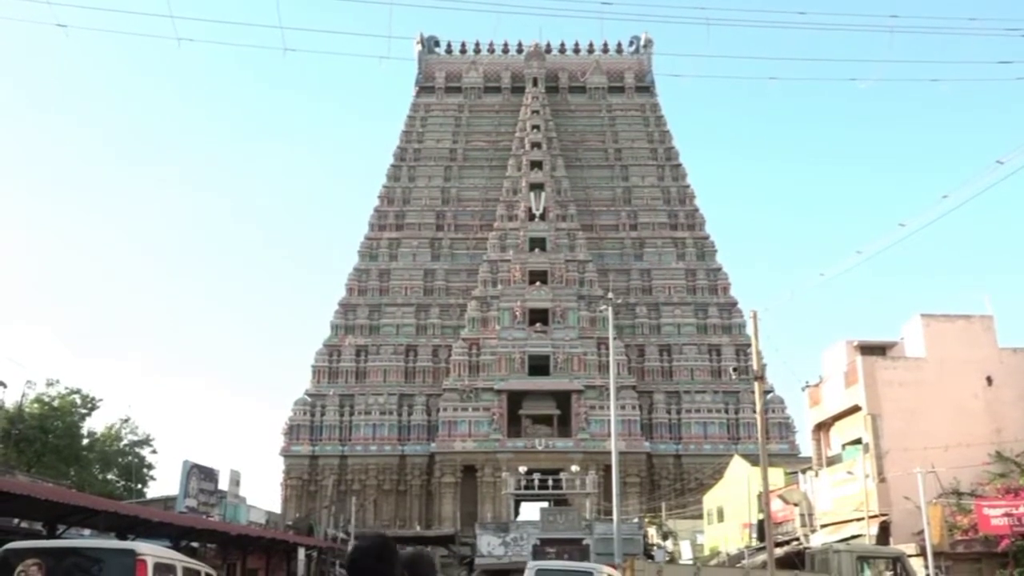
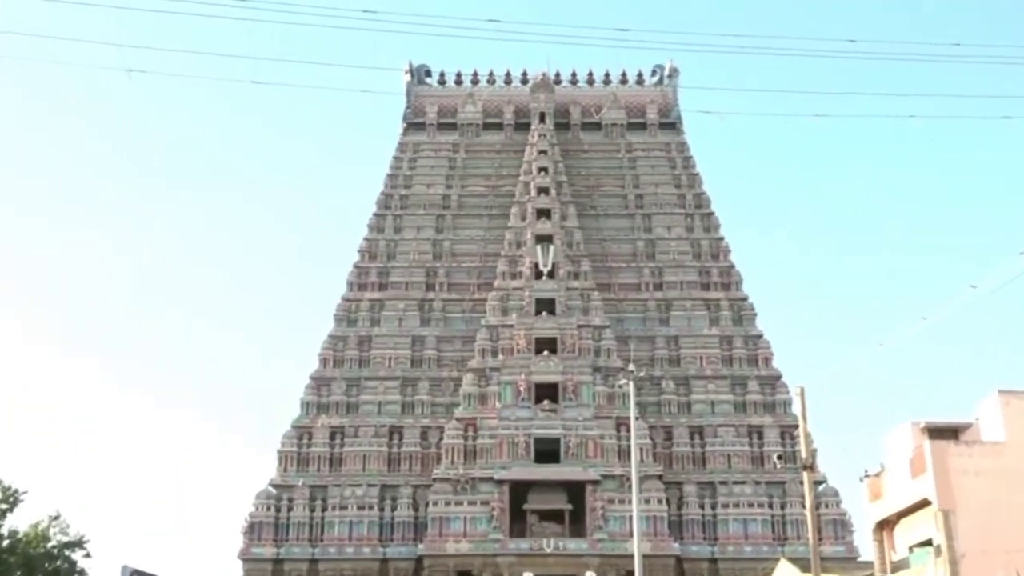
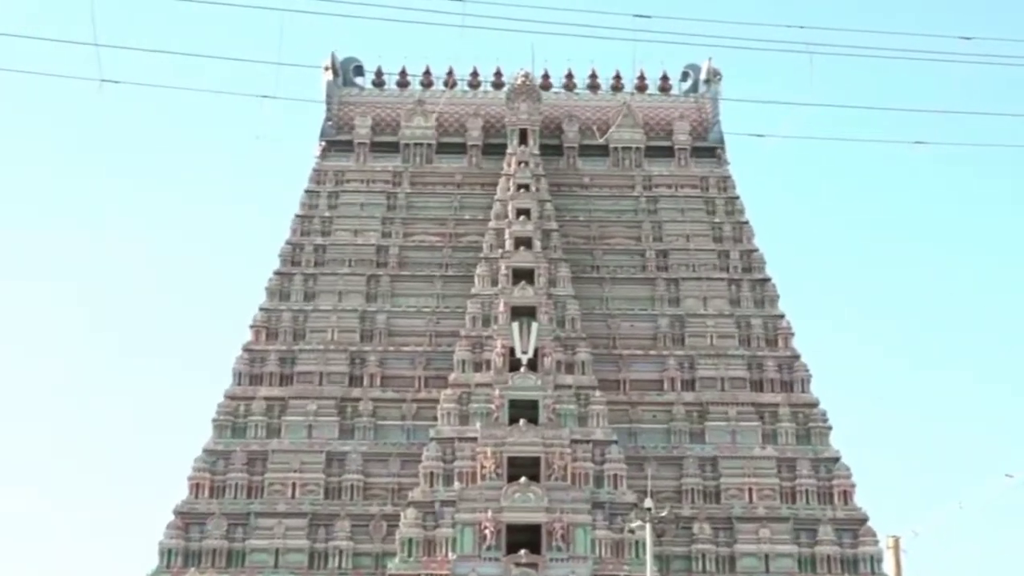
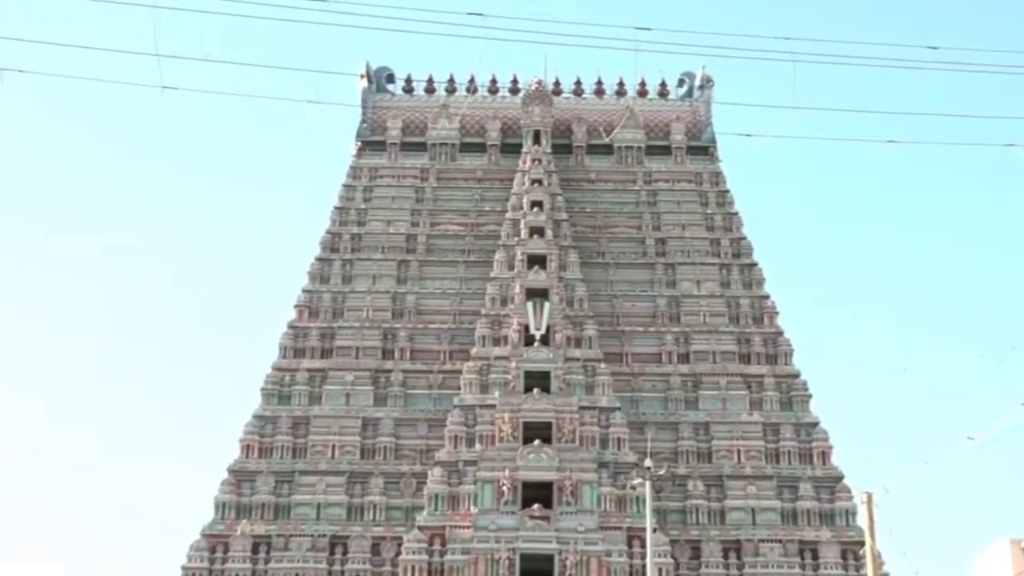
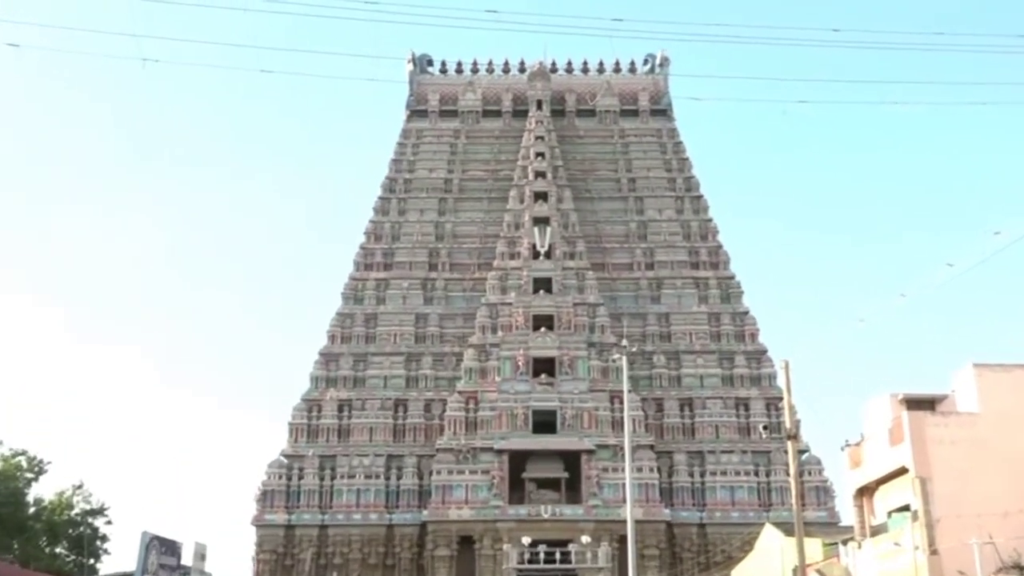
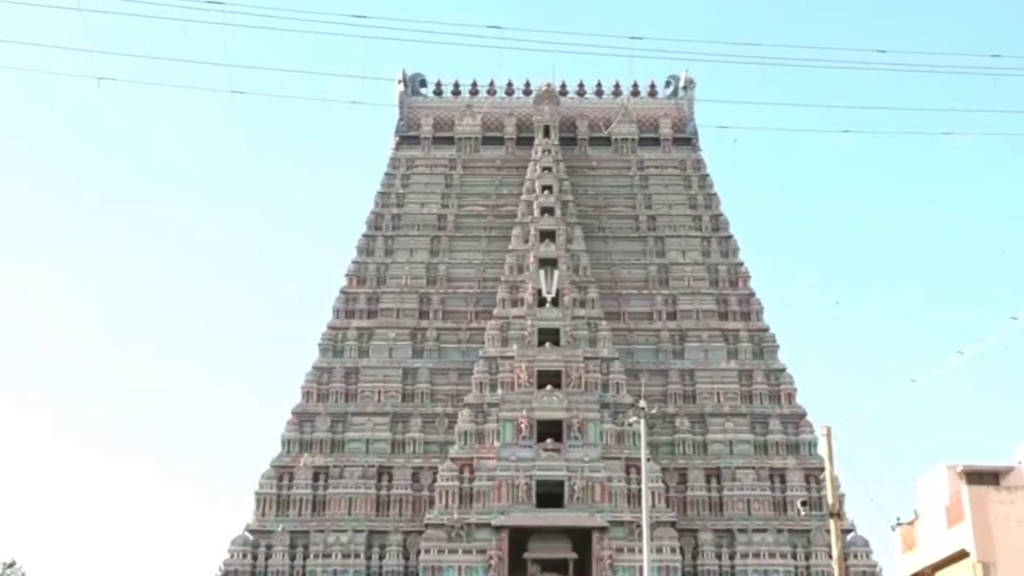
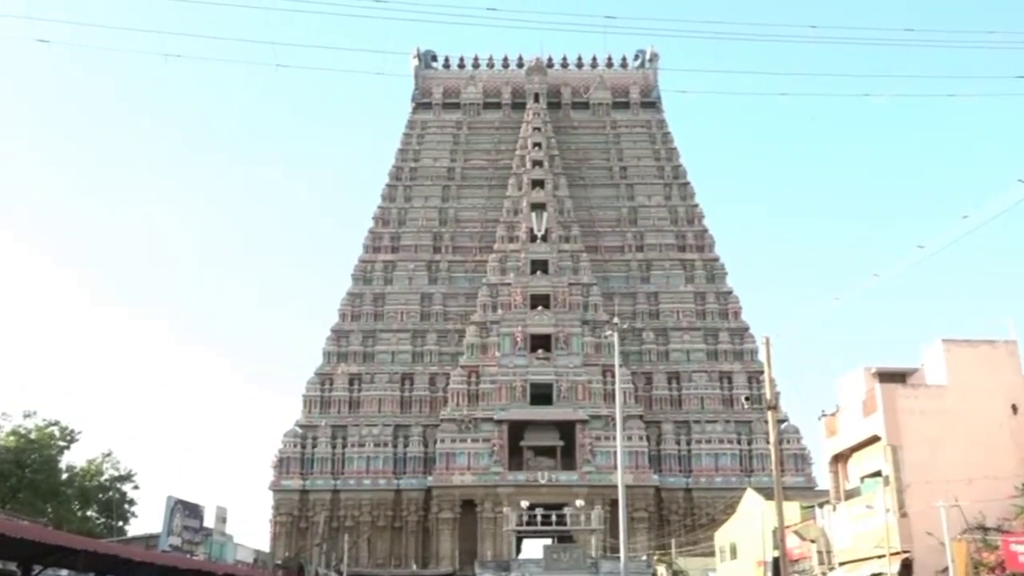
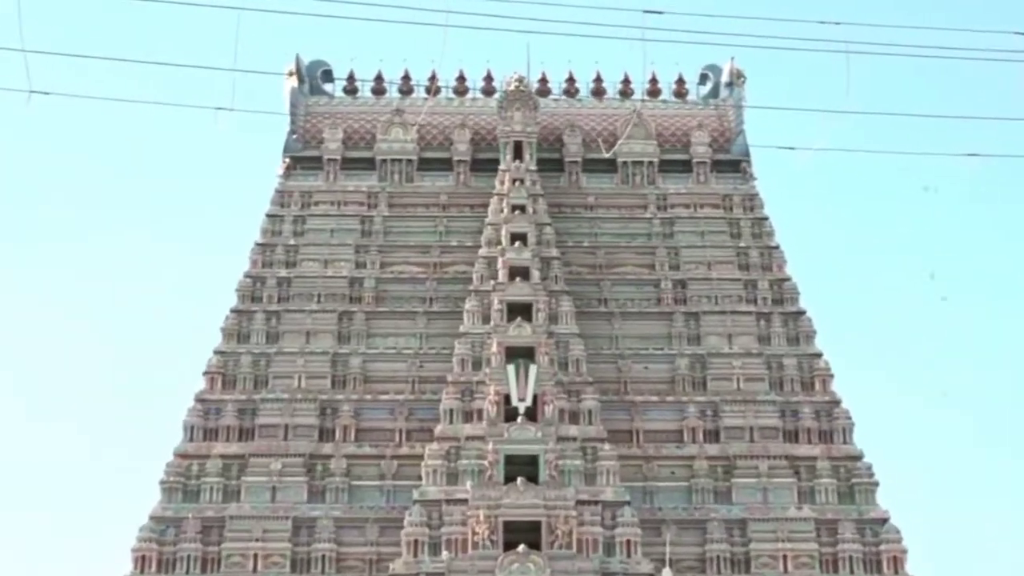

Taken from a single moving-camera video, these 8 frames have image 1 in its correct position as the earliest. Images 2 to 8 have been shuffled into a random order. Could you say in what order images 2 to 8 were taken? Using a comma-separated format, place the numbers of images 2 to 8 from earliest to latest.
7, 5, 2, 6, 4, 3, 8
